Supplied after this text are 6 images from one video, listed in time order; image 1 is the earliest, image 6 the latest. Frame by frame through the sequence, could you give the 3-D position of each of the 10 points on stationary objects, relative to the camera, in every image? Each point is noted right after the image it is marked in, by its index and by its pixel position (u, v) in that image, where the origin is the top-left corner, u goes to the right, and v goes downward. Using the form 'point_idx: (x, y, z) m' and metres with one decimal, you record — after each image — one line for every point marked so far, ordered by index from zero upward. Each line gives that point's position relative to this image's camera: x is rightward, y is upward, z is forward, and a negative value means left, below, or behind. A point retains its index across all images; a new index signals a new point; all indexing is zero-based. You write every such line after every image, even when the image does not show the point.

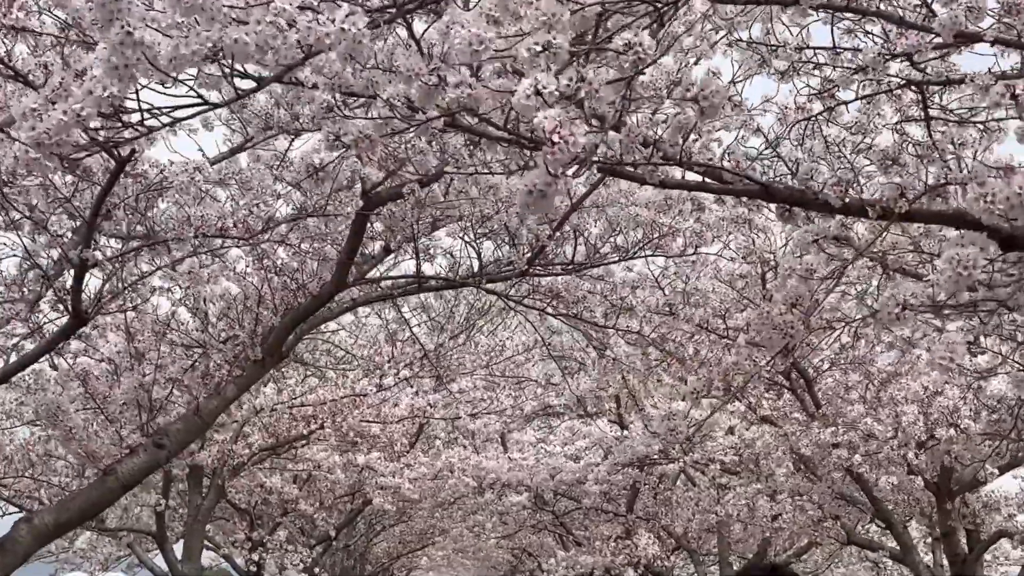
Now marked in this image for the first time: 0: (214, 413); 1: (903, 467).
0: (-1.2, -0.5, +5.7) m
1: (+2.1, -1.0, +7.5) m
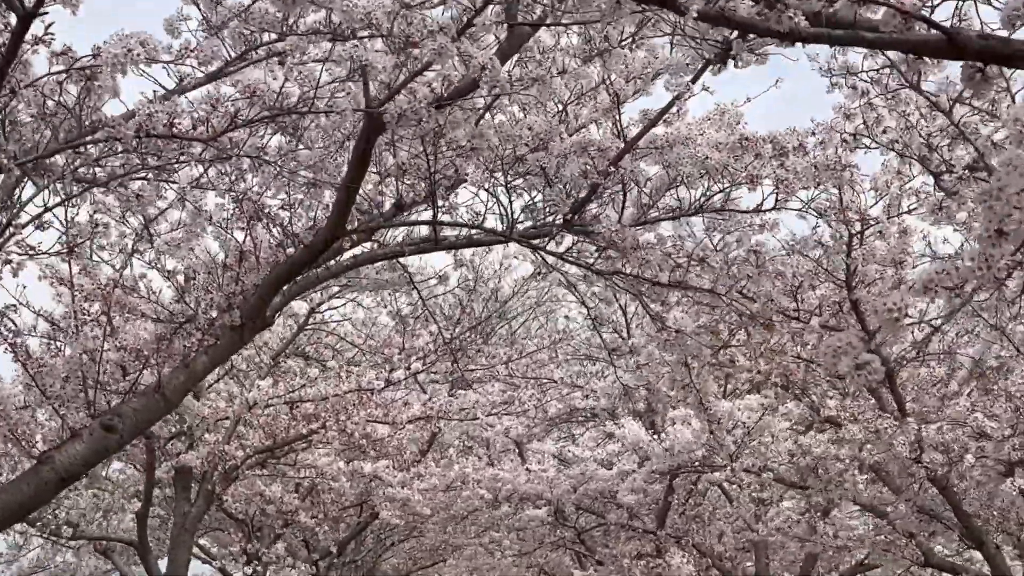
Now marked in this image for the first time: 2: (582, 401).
0: (-1.1, -0.3, +4.6) m
1: (+2.3, -0.9, +6.4) m
2: (+0.6, -0.9, +11.5) m
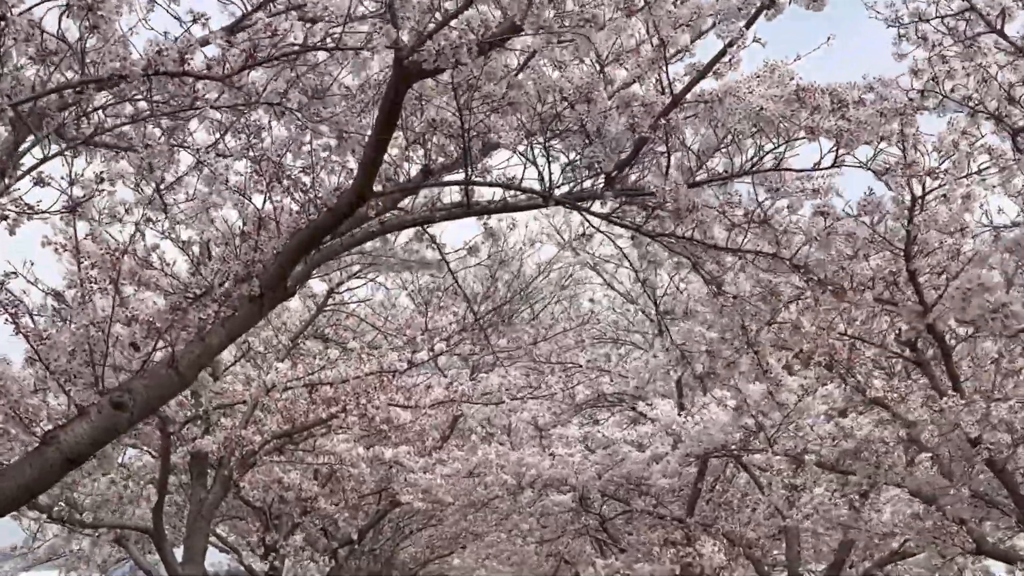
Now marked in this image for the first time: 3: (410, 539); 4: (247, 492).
0: (-1.0, -0.2, +4.3) m
1: (+2.4, -0.8, +6.0) m
2: (+0.8, -0.8, +11.1) m
3: (-1.4, -3.5, +19.3) m
4: (-2.6, -2.0, +13.3) m
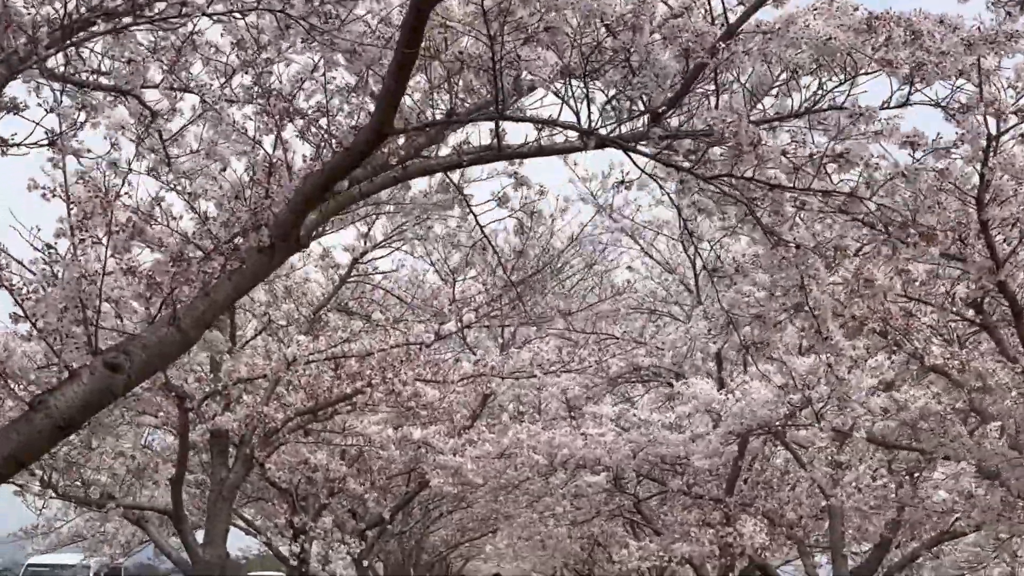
0: (-0.9, -0.1, +3.9) m
1: (+2.6, -0.6, +5.5) m
2: (+1.0, -0.5, +10.7) m
3: (-1.0, -3.2, +18.9) m
4: (-2.2, -1.7, +12.9) m
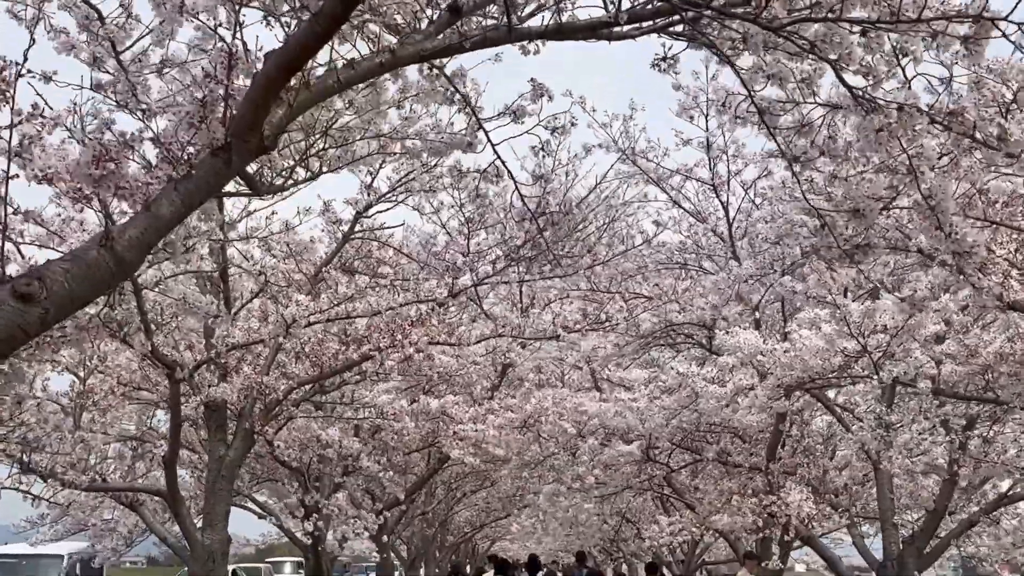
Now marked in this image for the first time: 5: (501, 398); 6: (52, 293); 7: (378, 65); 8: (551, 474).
0: (-0.8, +0.1, +3.1) m
1: (+2.7, -0.3, +4.7) m
2: (+1.2, -0.2, +9.9) m
3: (-0.6, -2.8, +18.2) m
4: (-2.0, -1.4, +12.2) m
5: (-0.1, -0.9, +11.8) m
6: (-1.0, 0.0, +2.9) m
7: (-0.3, +0.6, +3.5) m
8: (+0.4, -1.9, +13.6) m
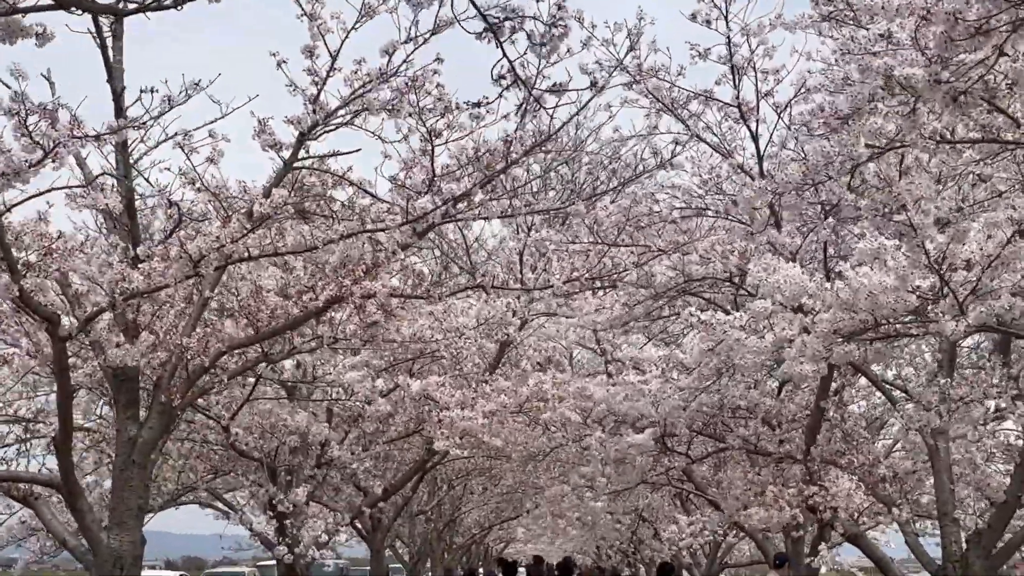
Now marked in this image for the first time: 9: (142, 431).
0: (-1.0, +0.4, +1.4) m
1: (+2.5, +0.1, +3.0) m
2: (+1.1, +0.1, +8.2) m
3: (-0.6, -2.5, +16.5) m
4: (-2.1, -1.2, +10.5) m
5: (-0.2, -0.6, +10.2) m
6: (-1.1, +0.3, +1.2) m
7: (-0.5, +0.9, +1.8) m
8: (+0.4, -1.6, +11.9) m
9: (-1.8, -0.7, +6.7) m
